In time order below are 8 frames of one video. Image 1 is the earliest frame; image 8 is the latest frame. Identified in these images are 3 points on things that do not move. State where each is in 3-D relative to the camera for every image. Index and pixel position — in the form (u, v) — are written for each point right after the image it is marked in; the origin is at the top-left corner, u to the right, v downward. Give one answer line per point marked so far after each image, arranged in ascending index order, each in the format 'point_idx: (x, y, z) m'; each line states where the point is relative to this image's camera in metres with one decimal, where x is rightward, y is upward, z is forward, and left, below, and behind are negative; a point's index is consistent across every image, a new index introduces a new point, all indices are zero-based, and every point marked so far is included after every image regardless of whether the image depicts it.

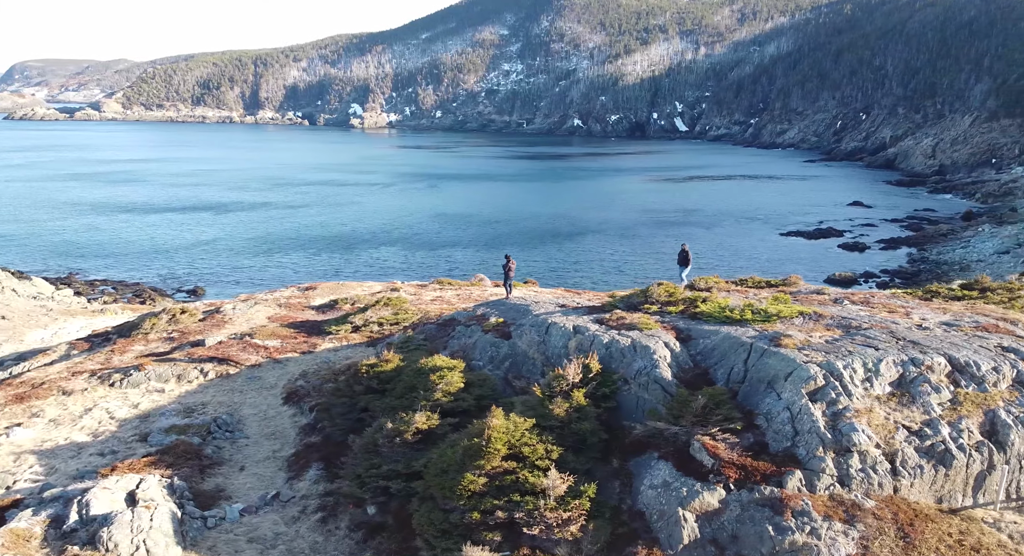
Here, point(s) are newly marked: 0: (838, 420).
0: (+4.8, -2.1, +10.9) m
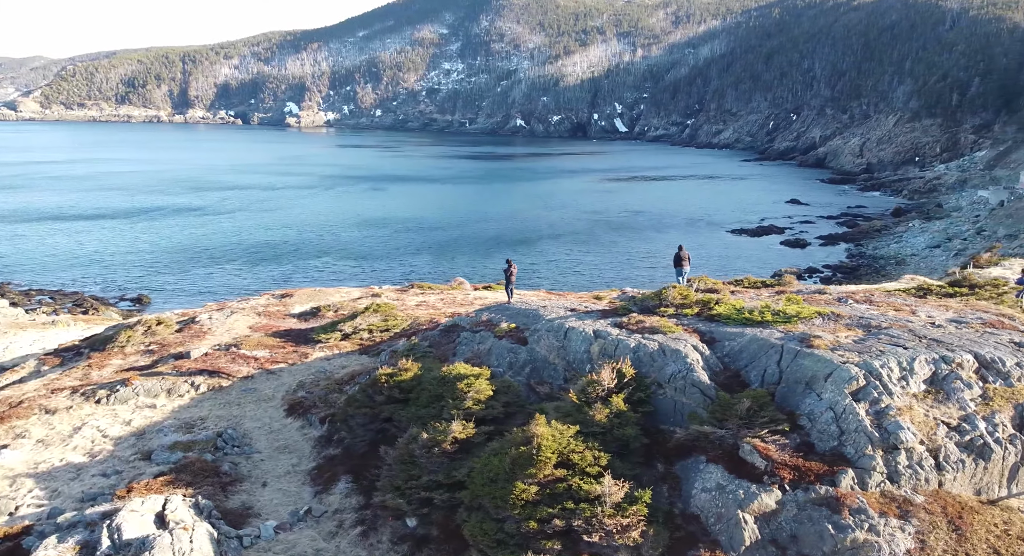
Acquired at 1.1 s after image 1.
0: (+5.6, -2.1, +11.2) m
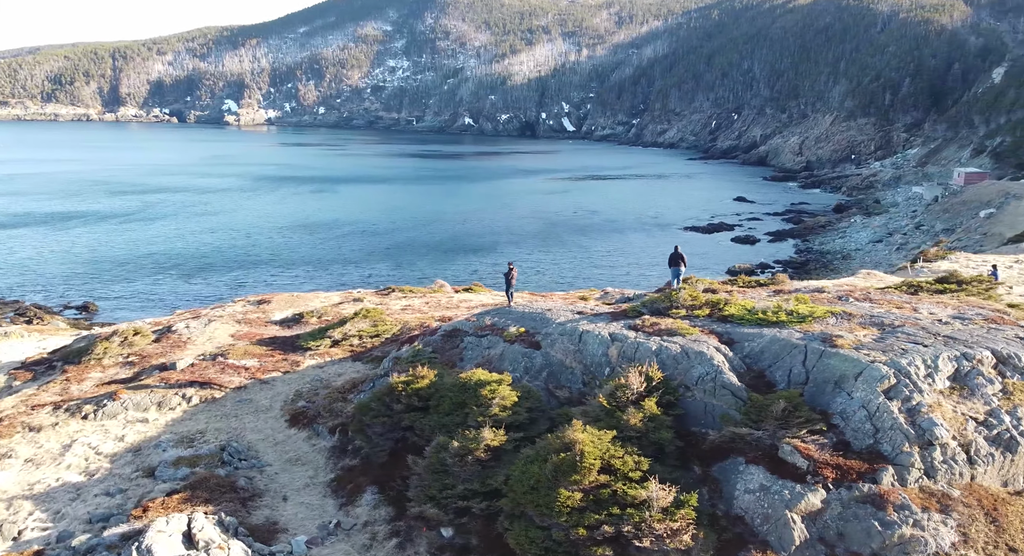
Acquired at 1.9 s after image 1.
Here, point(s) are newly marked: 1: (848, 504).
0: (+6.3, -2.1, +11.6) m
1: (+4.9, -3.3, +10.8) m
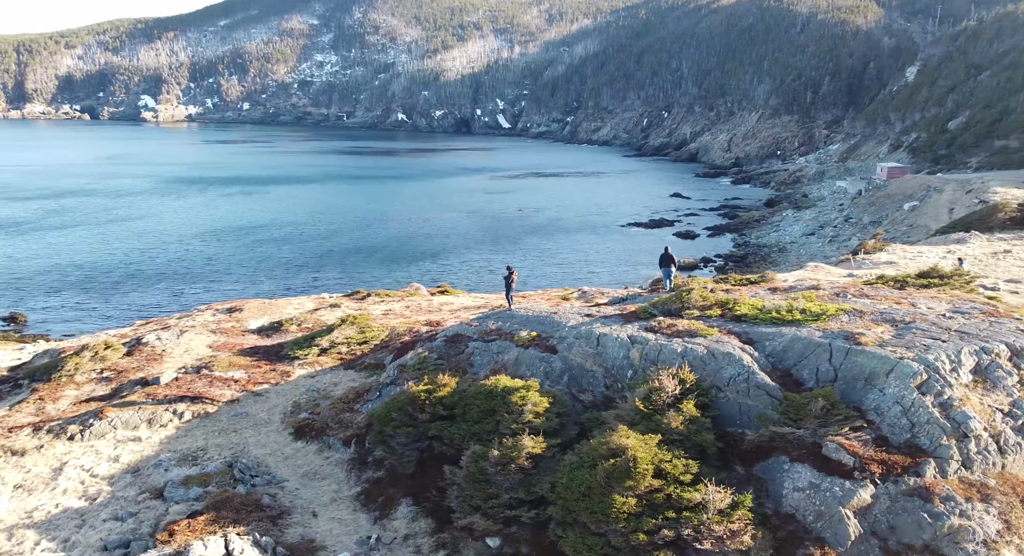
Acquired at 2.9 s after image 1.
0: (+7.1, -2.1, +12.1) m
1: (+5.8, -3.3, +11.1) m
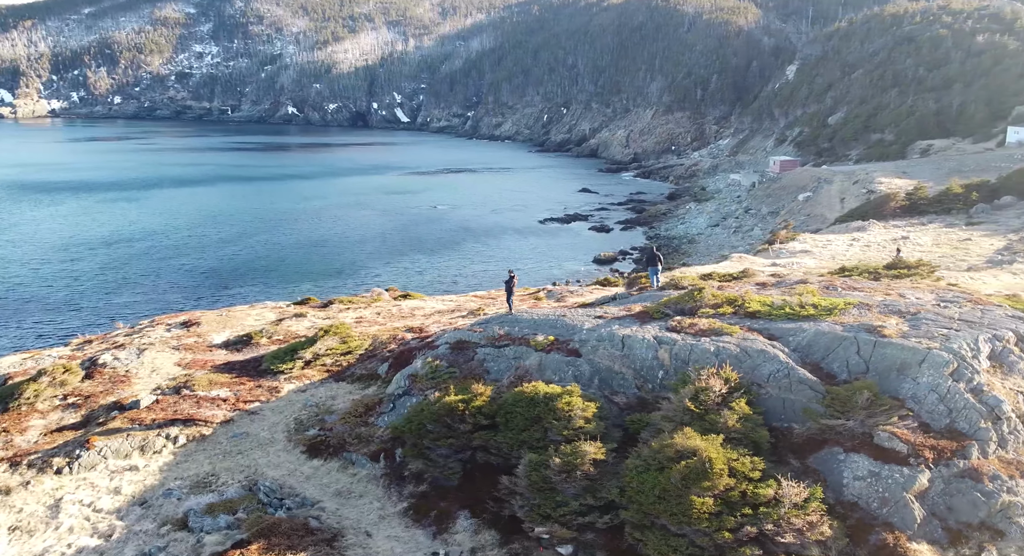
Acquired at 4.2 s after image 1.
0: (+8.2, -2.0, +13.0) m
1: (+7.1, -3.3, +12.0) m
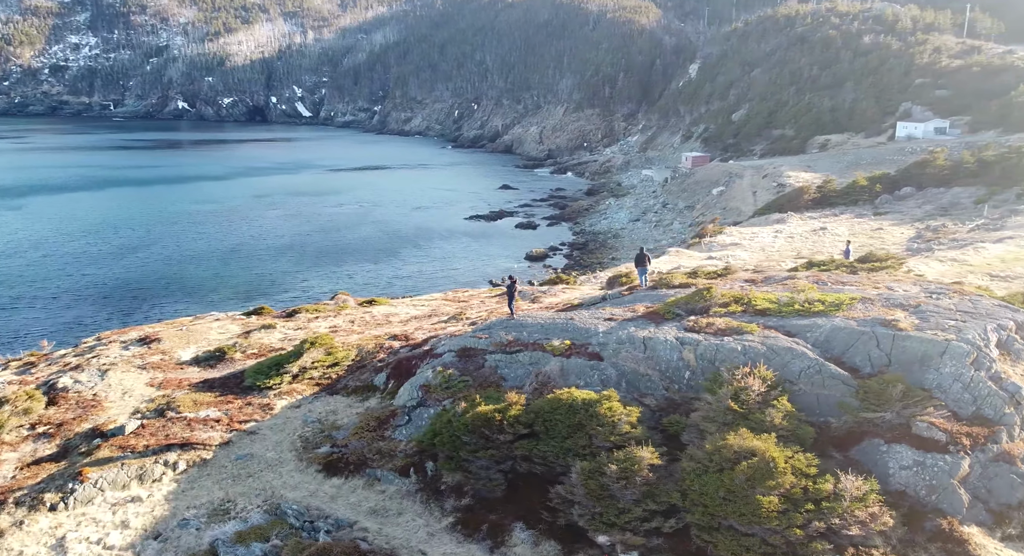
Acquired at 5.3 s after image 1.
0: (+9.1, -1.9, +13.9) m
1: (+8.2, -3.2, +12.7) m
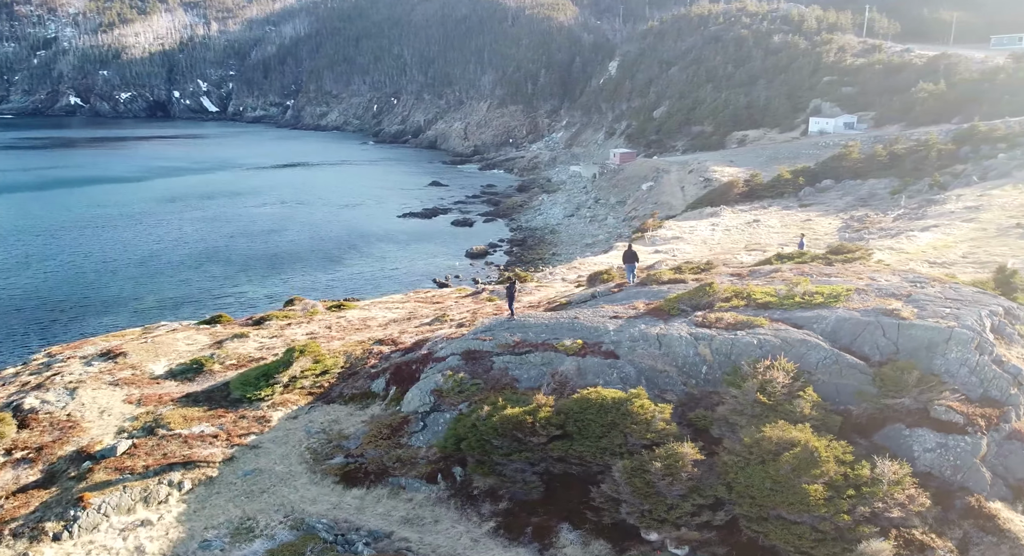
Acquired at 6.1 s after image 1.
0: (+9.8, -1.7, +14.8) m
1: (+9.0, -3.0, +13.6) m
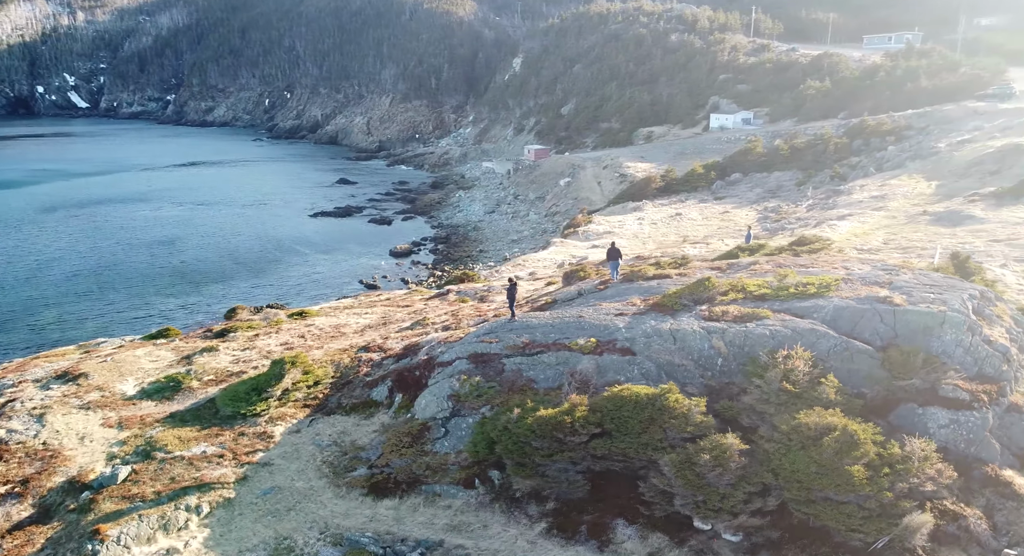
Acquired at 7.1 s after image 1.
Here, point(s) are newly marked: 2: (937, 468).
0: (+10.5, -1.5, +16.2) m
1: (+9.9, -2.8, +14.9) m
2: (+7.7, -3.5, +13.5) m
